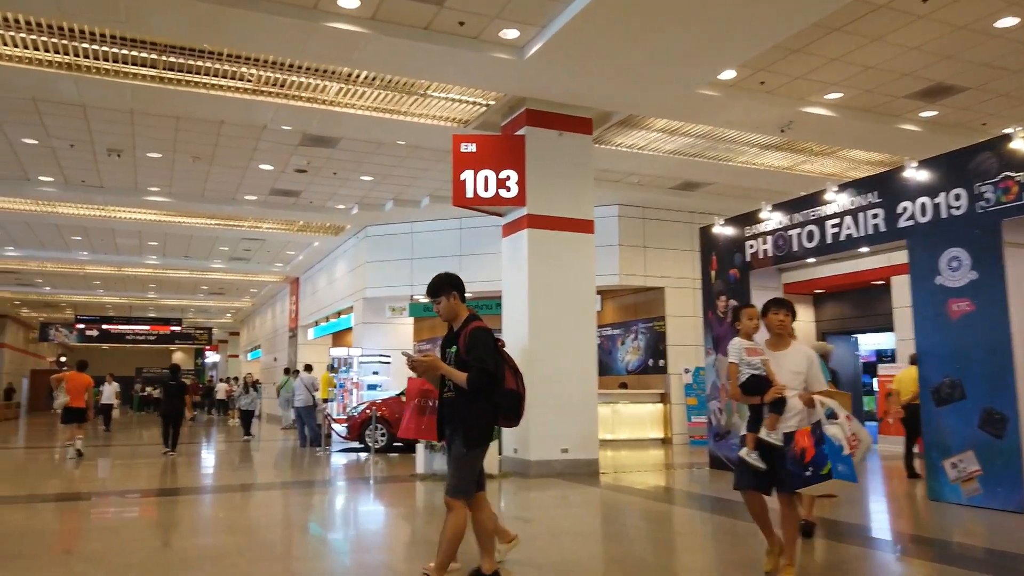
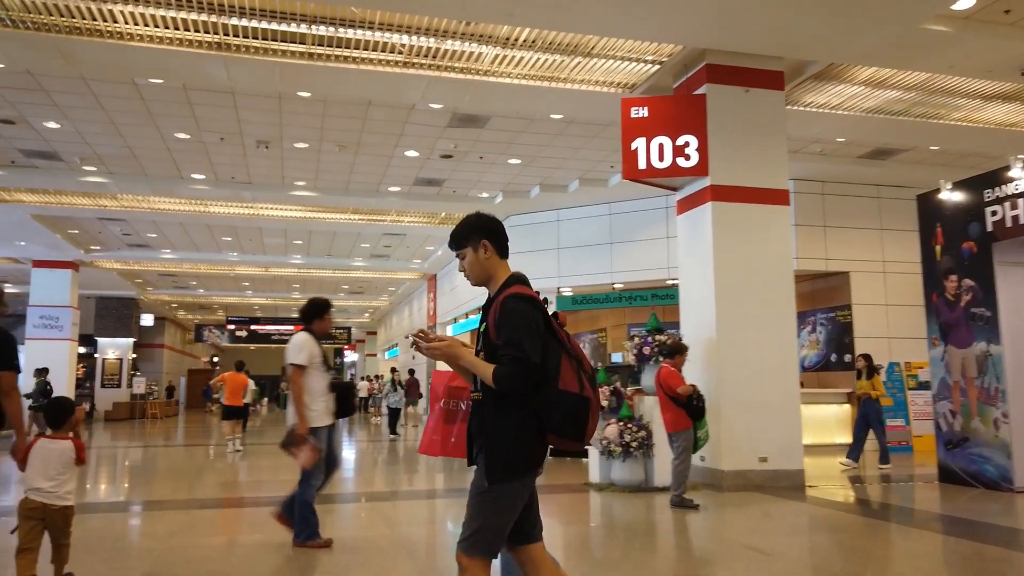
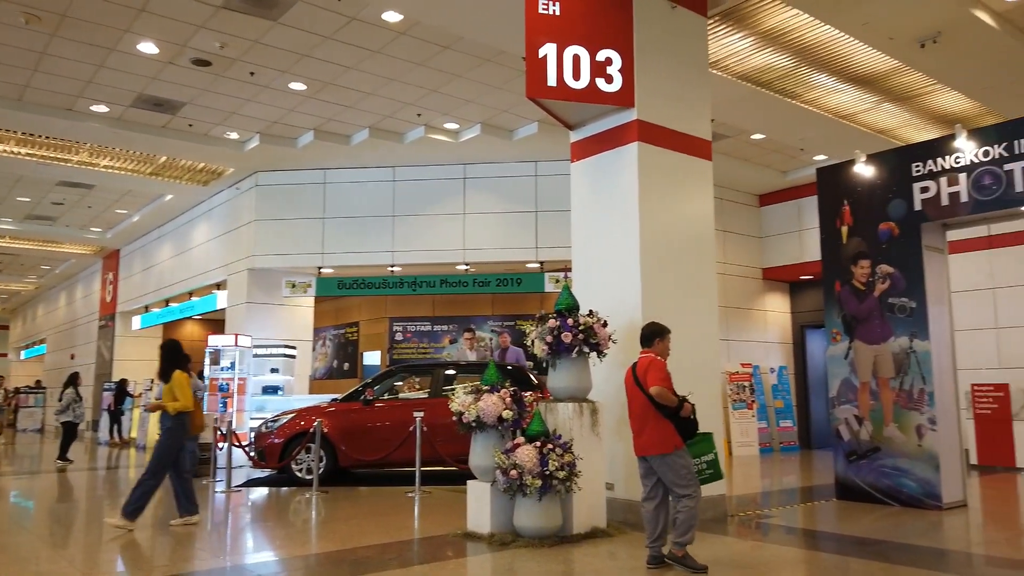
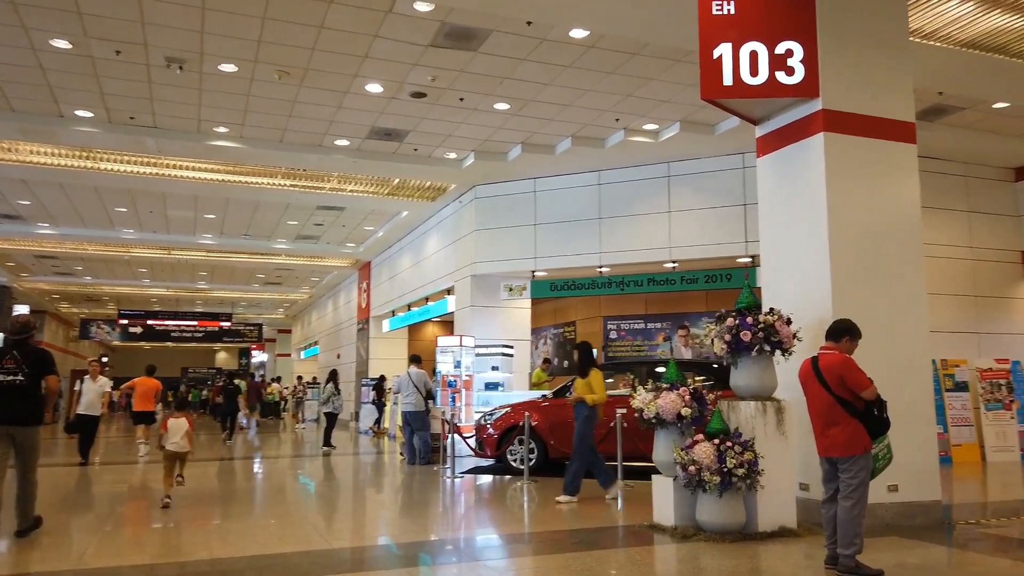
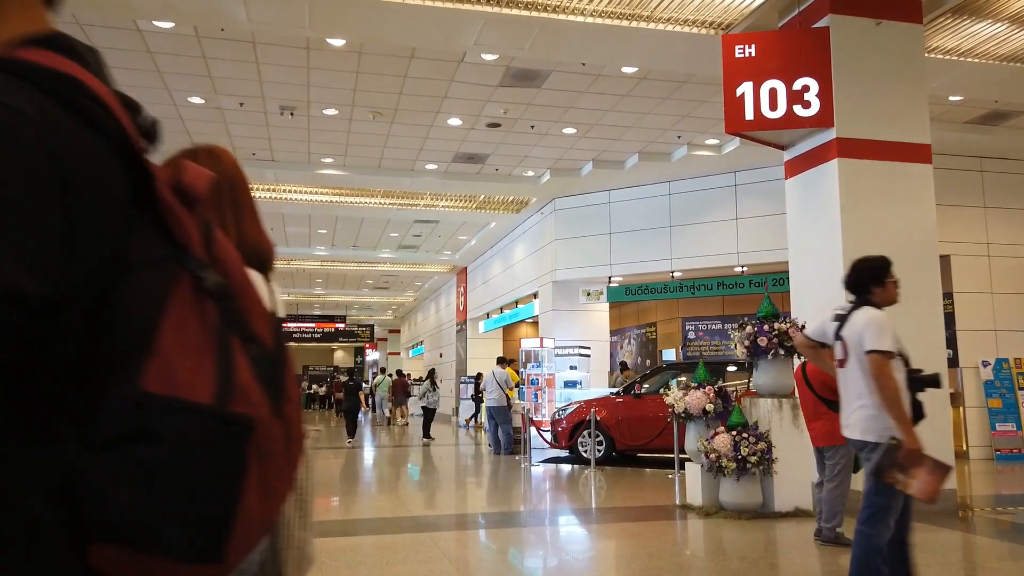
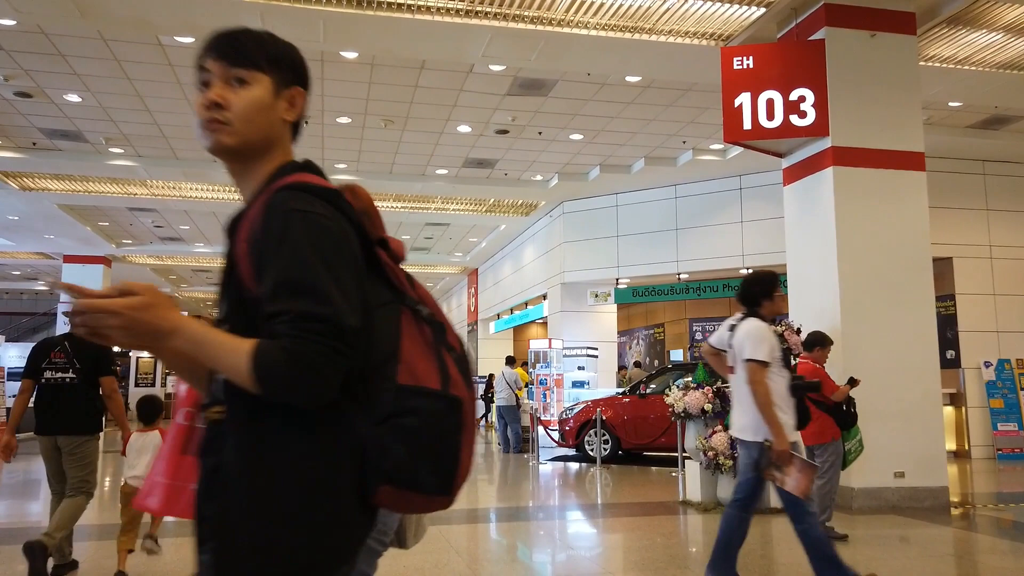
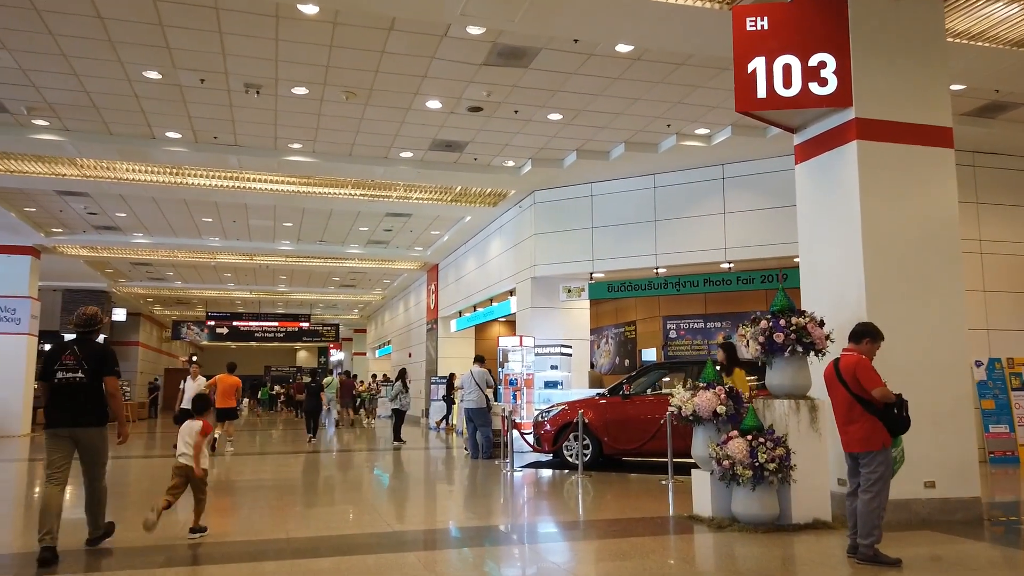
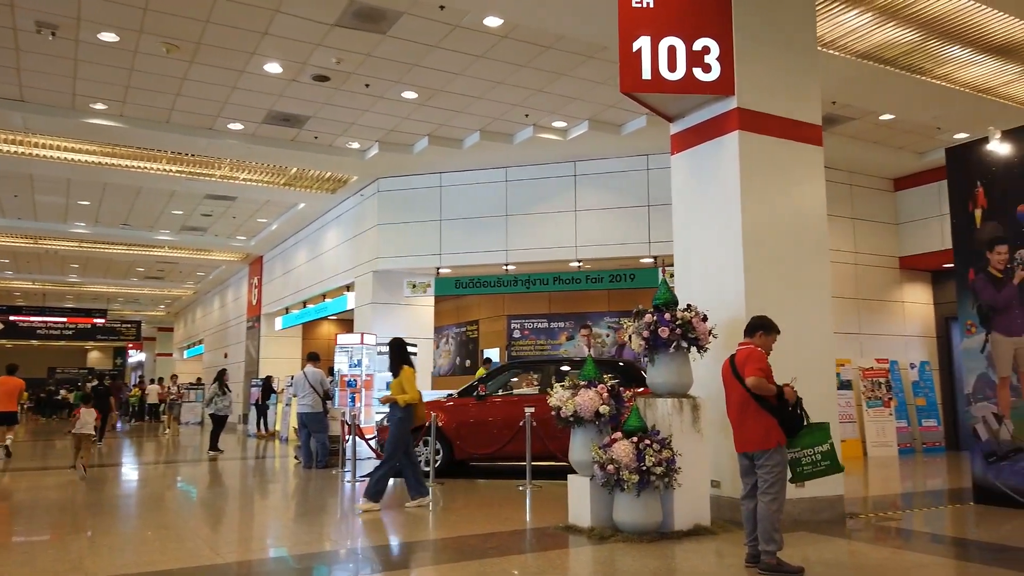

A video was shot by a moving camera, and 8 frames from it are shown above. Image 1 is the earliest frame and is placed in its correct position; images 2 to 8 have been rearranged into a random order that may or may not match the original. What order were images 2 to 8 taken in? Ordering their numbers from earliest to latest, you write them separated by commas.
2, 6, 5, 7, 4, 8, 3
